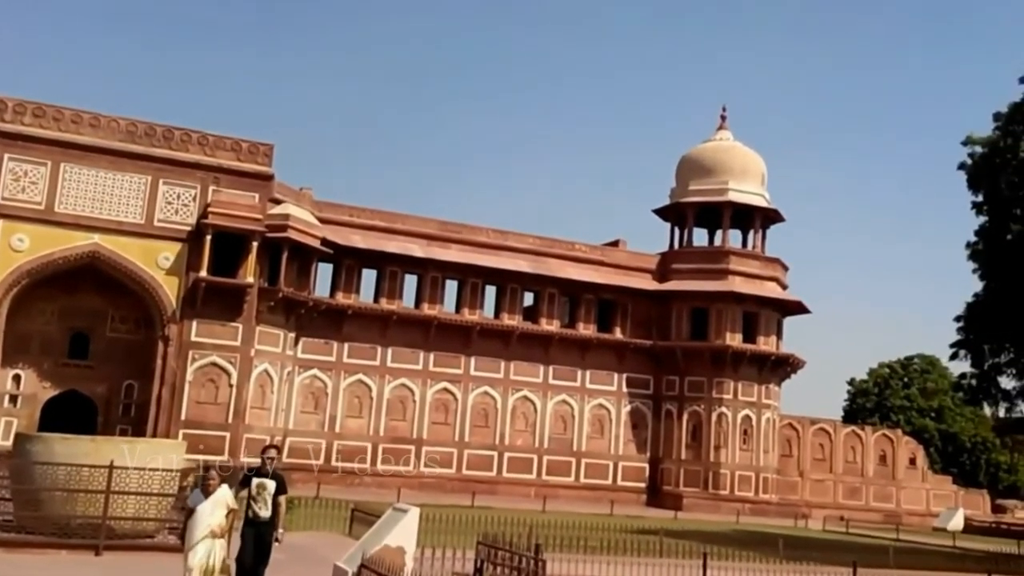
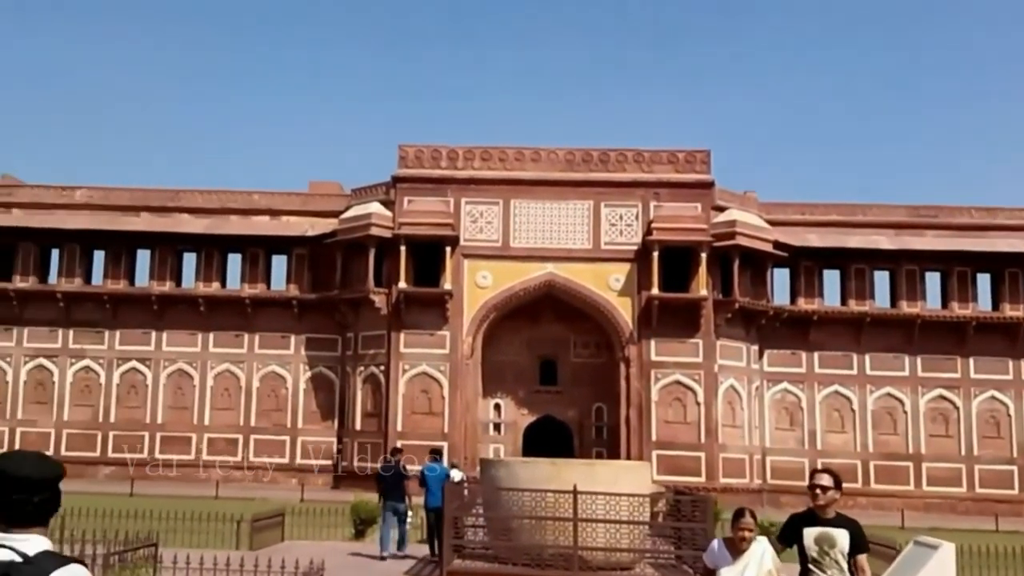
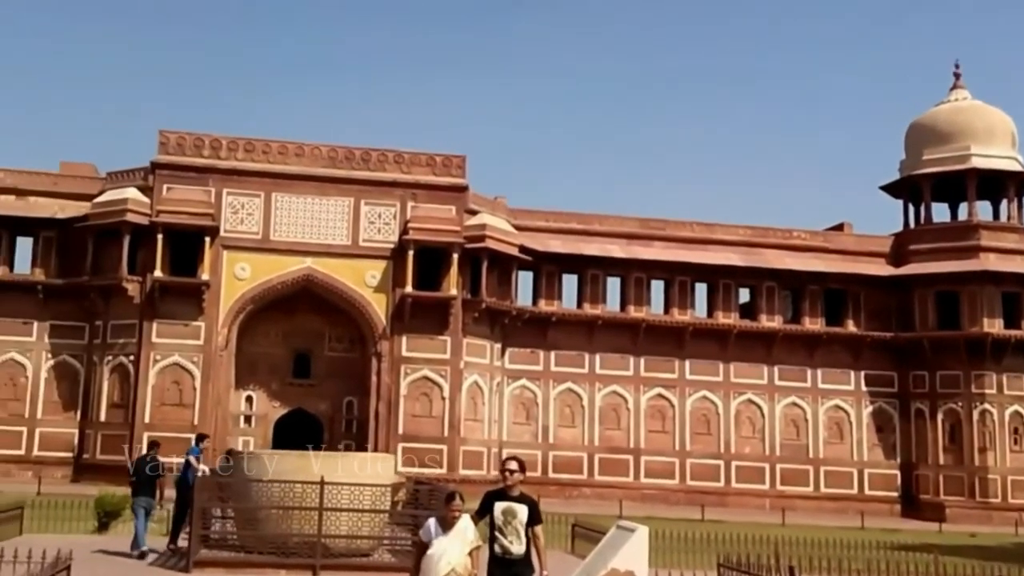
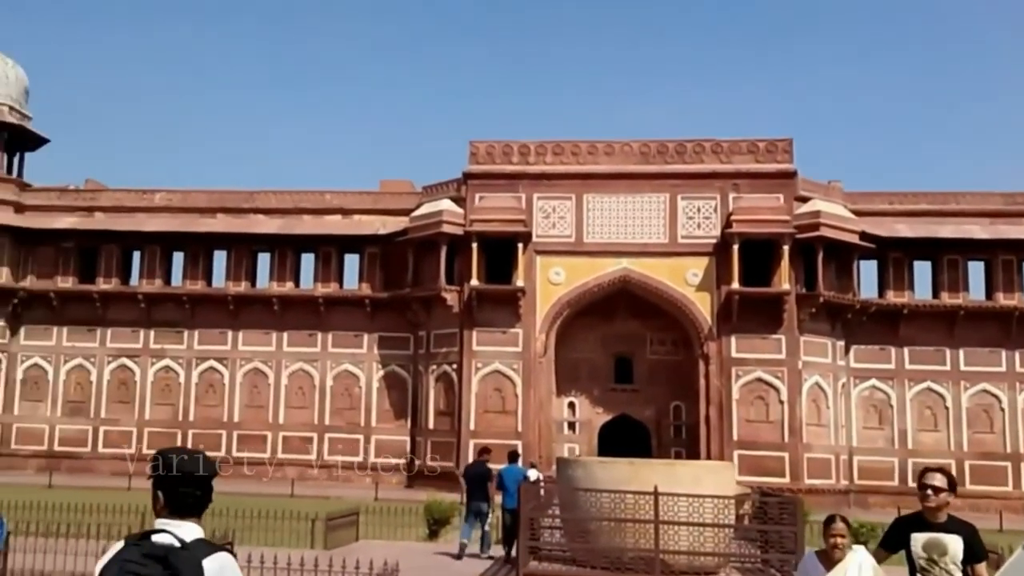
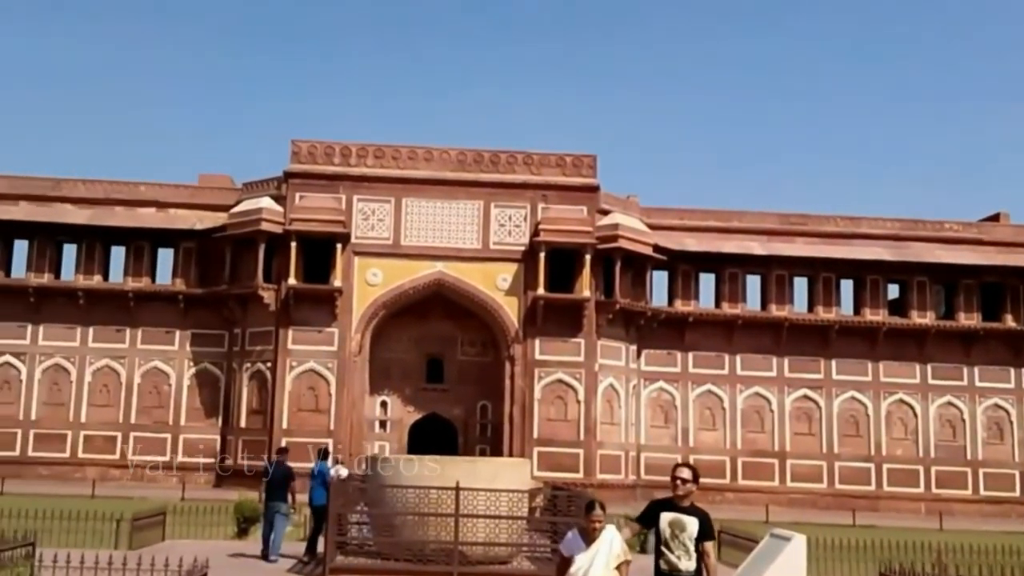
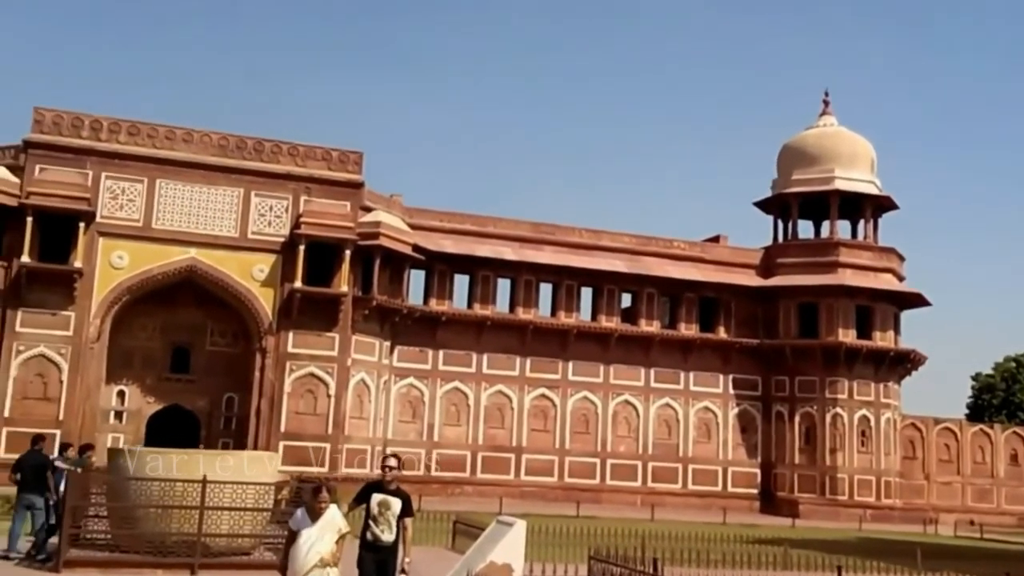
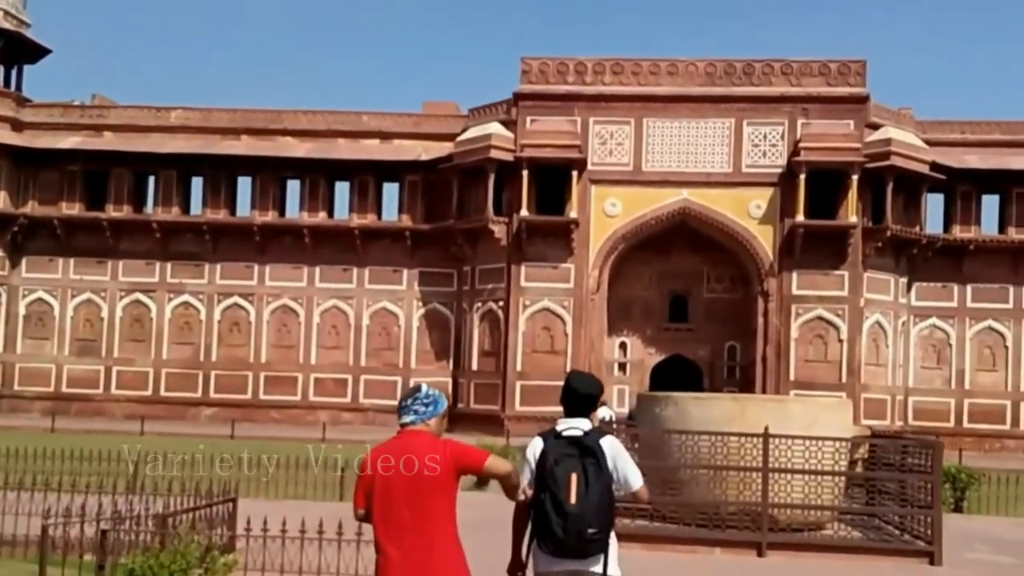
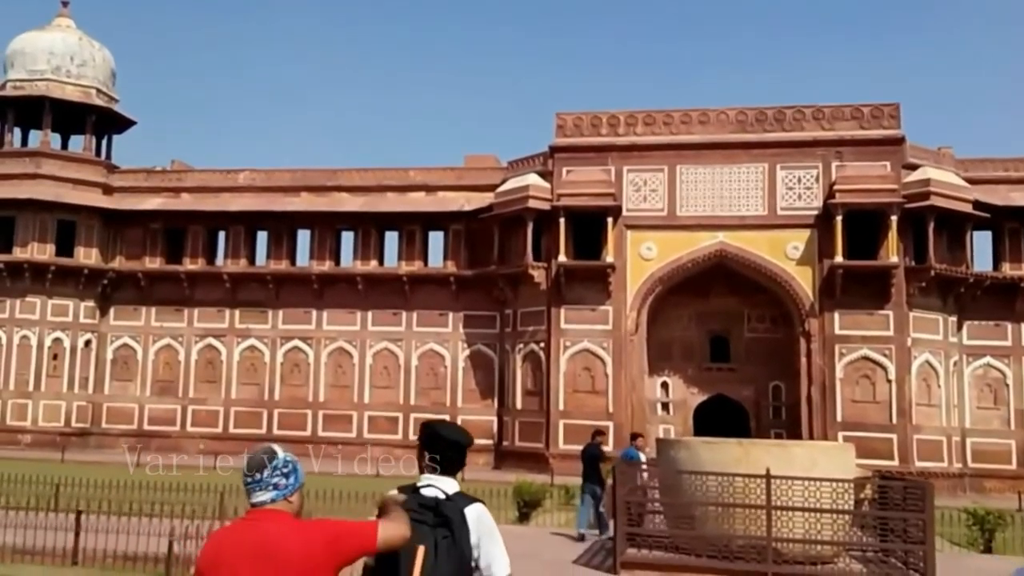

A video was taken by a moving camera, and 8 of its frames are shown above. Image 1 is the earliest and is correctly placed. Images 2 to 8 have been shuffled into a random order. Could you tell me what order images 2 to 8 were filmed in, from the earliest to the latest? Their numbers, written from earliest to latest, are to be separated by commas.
6, 3, 5, 2, 4, 8, 7
